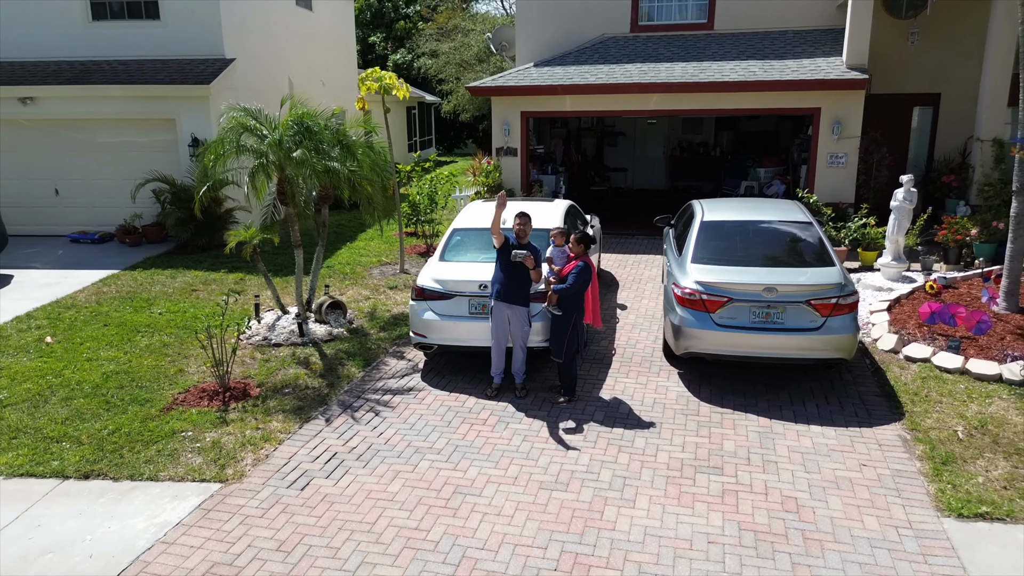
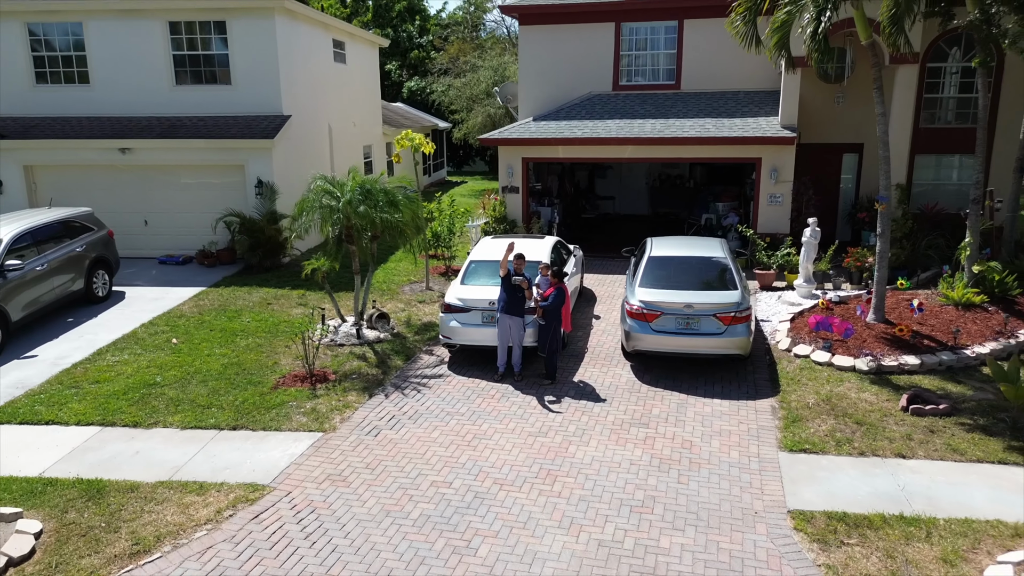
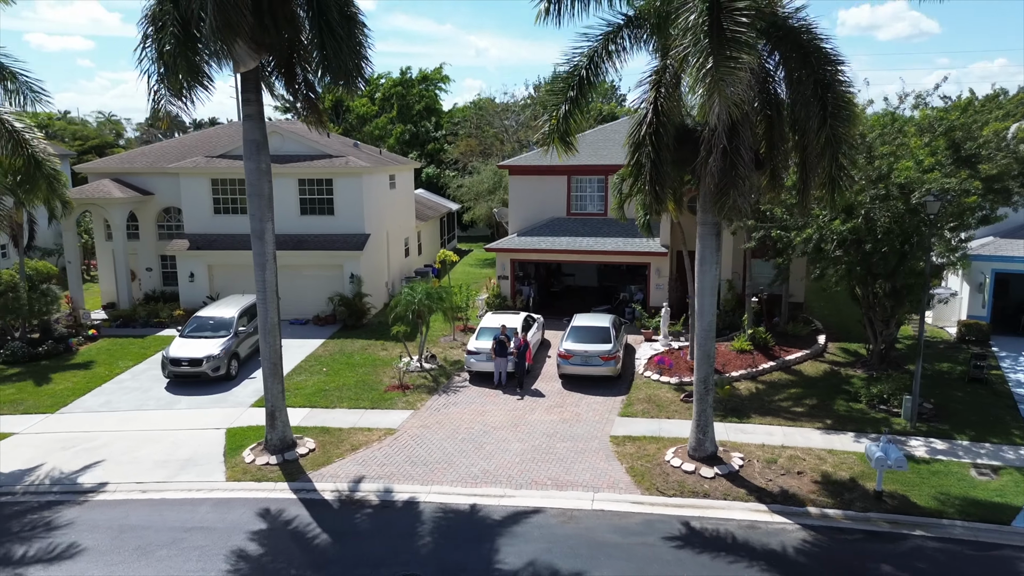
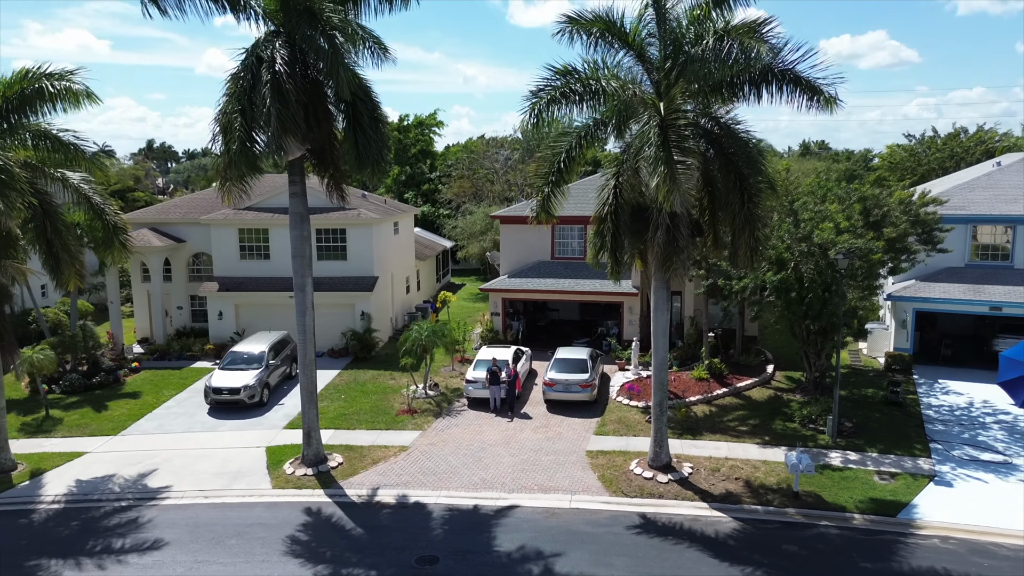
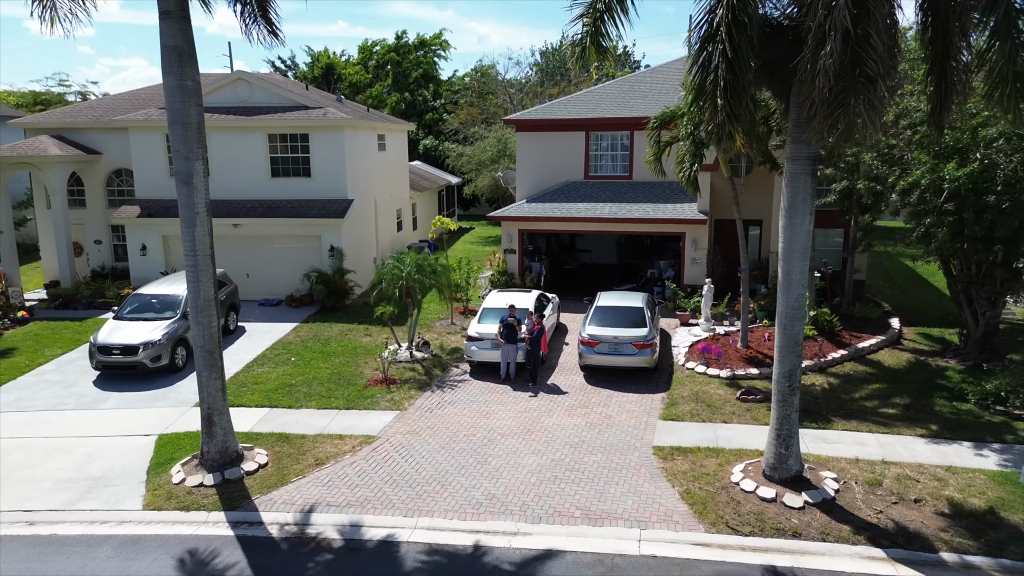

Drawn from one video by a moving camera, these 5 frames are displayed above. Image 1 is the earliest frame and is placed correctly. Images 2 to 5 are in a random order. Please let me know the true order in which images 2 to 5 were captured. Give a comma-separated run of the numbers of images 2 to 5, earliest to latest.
2, 5, 3, 4
